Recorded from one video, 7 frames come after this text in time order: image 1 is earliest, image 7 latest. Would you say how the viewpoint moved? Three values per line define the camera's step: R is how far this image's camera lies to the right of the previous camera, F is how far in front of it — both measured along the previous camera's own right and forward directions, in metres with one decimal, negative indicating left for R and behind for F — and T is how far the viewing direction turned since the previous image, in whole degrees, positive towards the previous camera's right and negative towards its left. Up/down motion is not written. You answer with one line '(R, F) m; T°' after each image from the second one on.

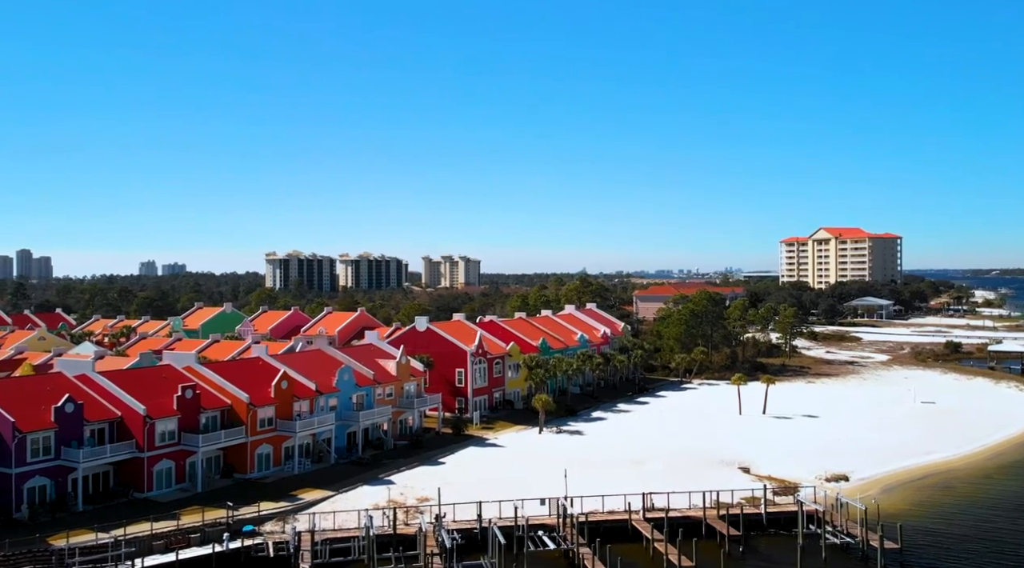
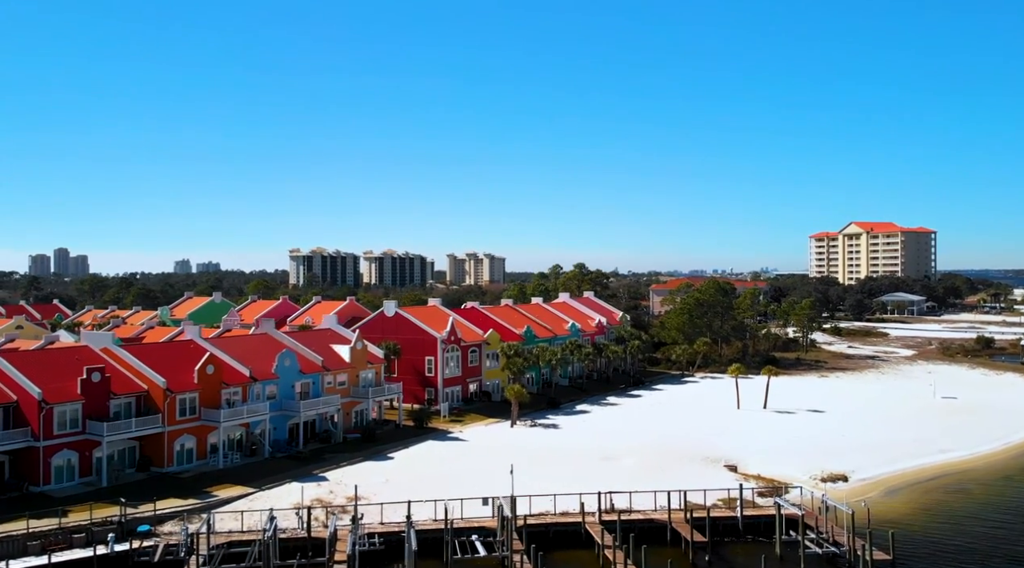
(+4.8, +6.2) m; -2°
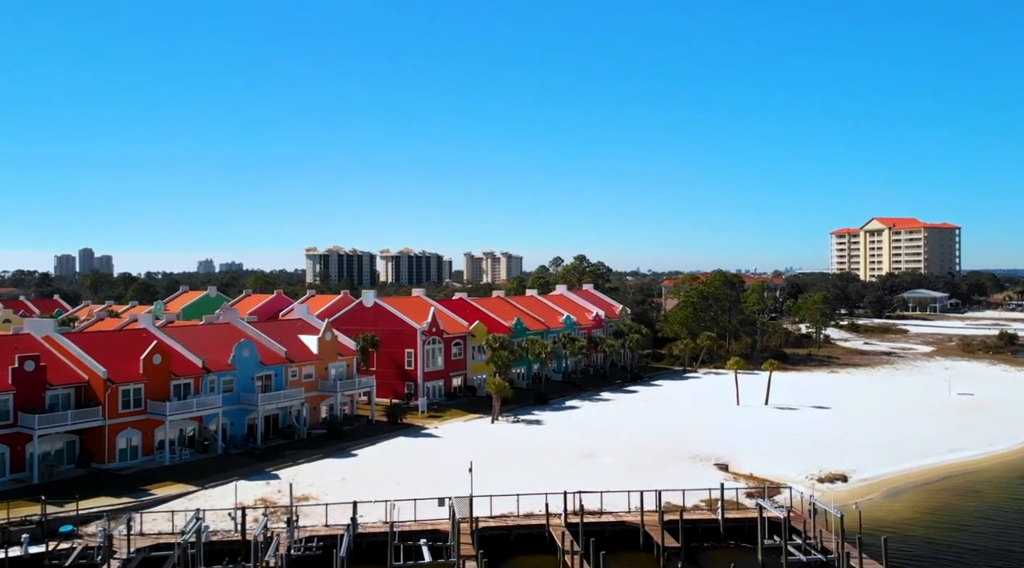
(+3.0, +3.8) m; -1°
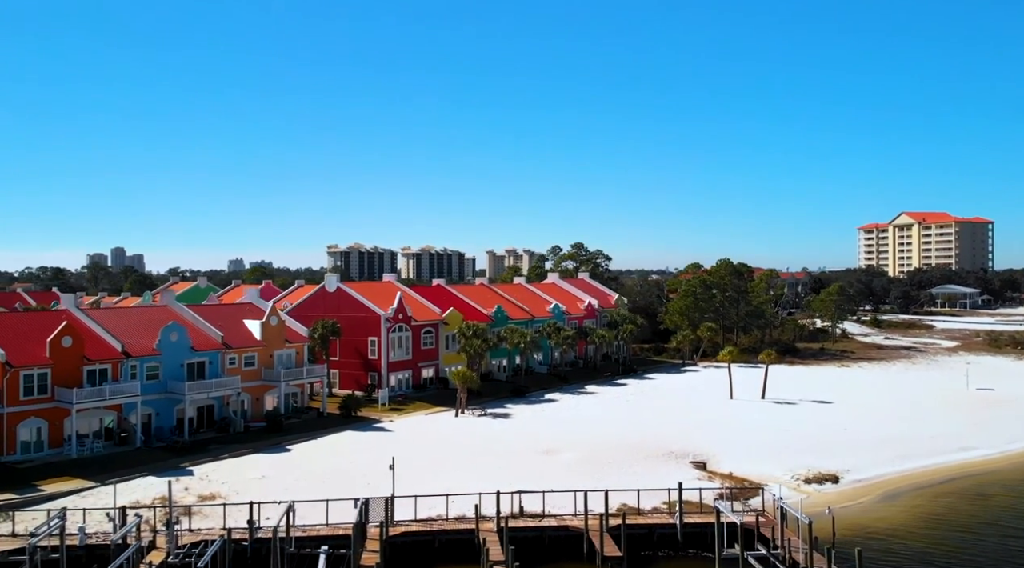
(+4.2, +5.2) m; -2°
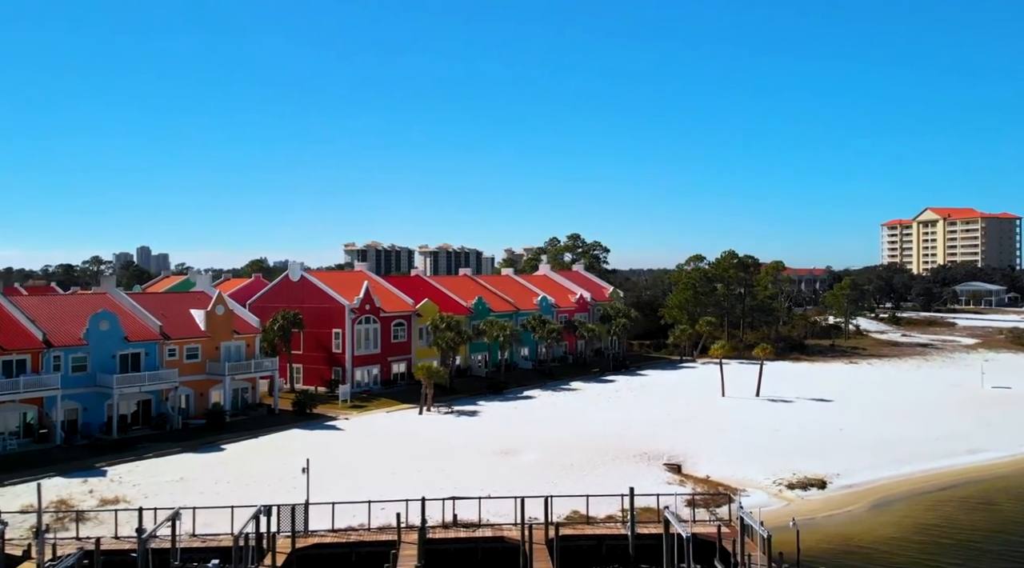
(+3.4, +4.2) m; -2°
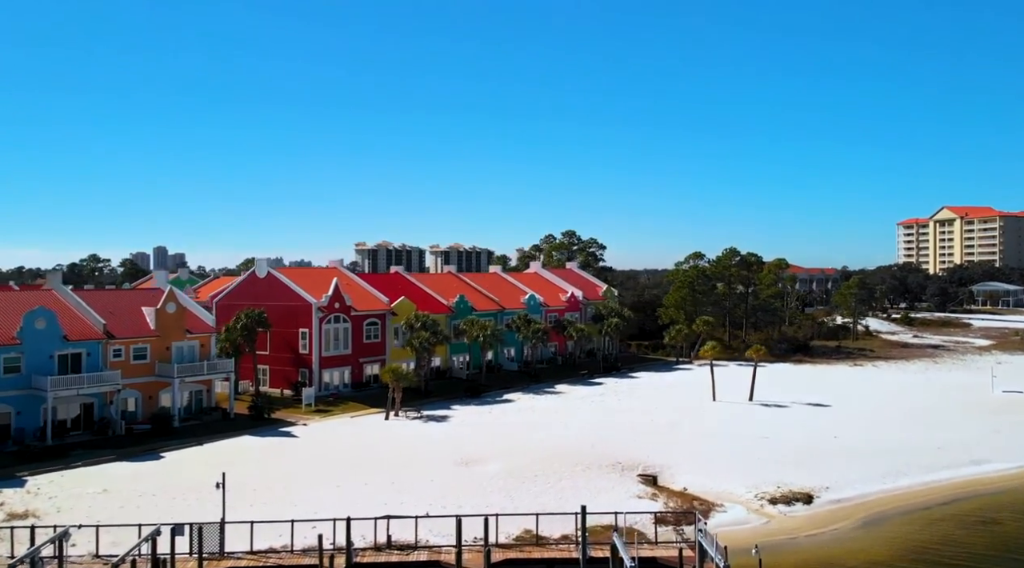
(+2.5, +3.3) m; -1°
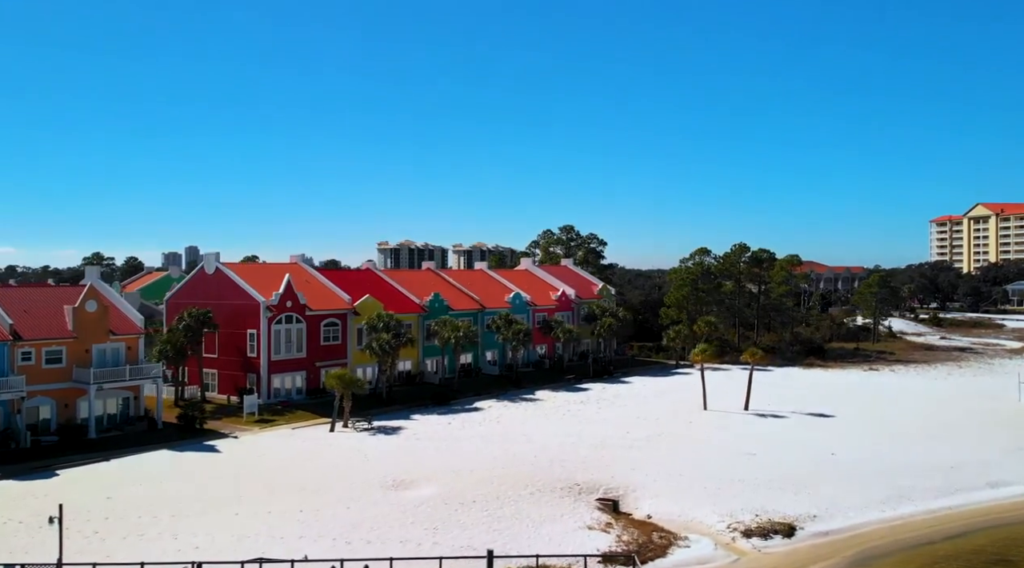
(+3.7, +5.2) m; -2°
